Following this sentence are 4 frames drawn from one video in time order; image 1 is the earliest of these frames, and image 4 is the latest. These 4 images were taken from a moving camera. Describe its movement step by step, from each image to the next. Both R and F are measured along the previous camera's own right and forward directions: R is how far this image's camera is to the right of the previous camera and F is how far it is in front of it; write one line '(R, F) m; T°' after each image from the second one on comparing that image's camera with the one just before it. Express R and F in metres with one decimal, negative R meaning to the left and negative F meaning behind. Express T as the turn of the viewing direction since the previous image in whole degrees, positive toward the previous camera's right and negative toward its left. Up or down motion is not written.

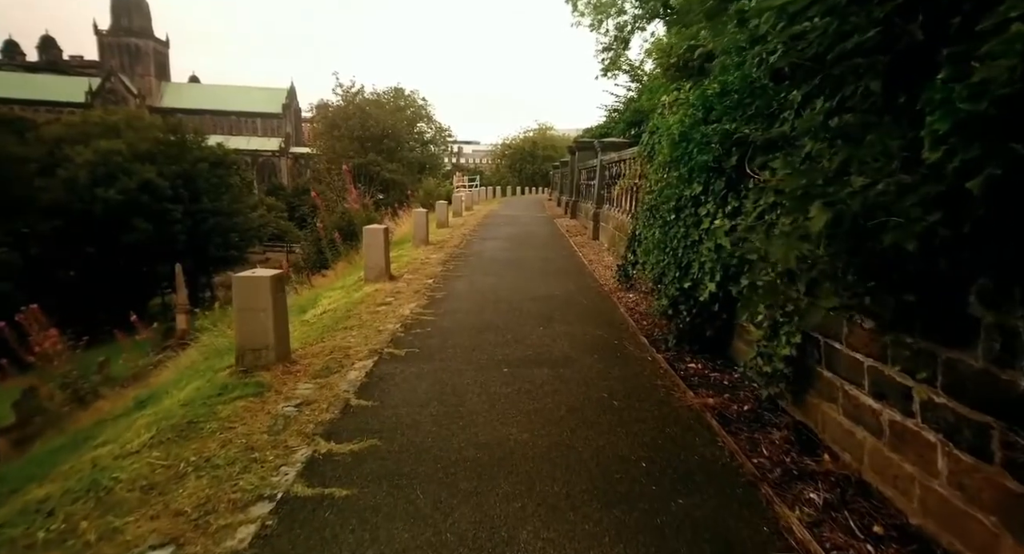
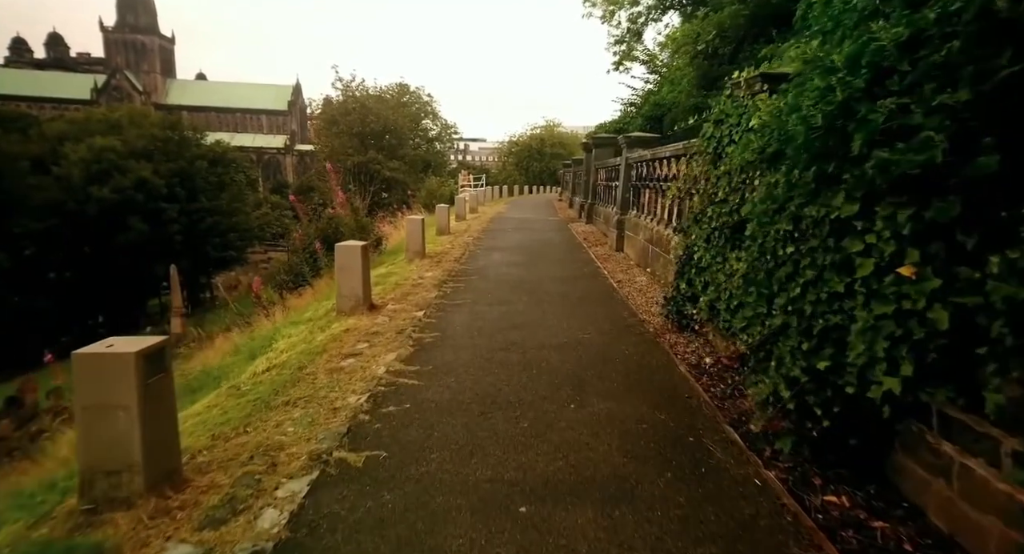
(-0.1, +1.7) m; -1°
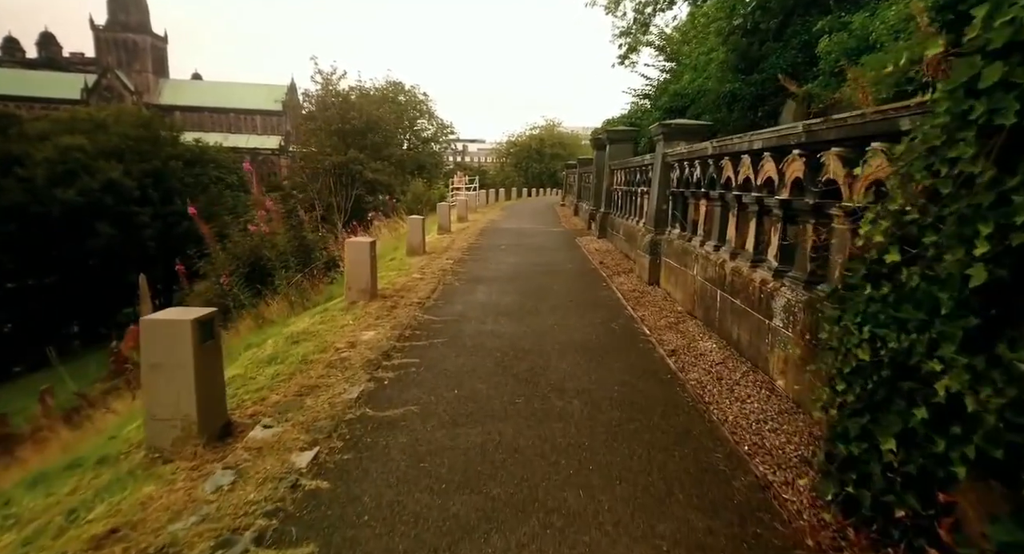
(+0.1, +3.1) m; 0°
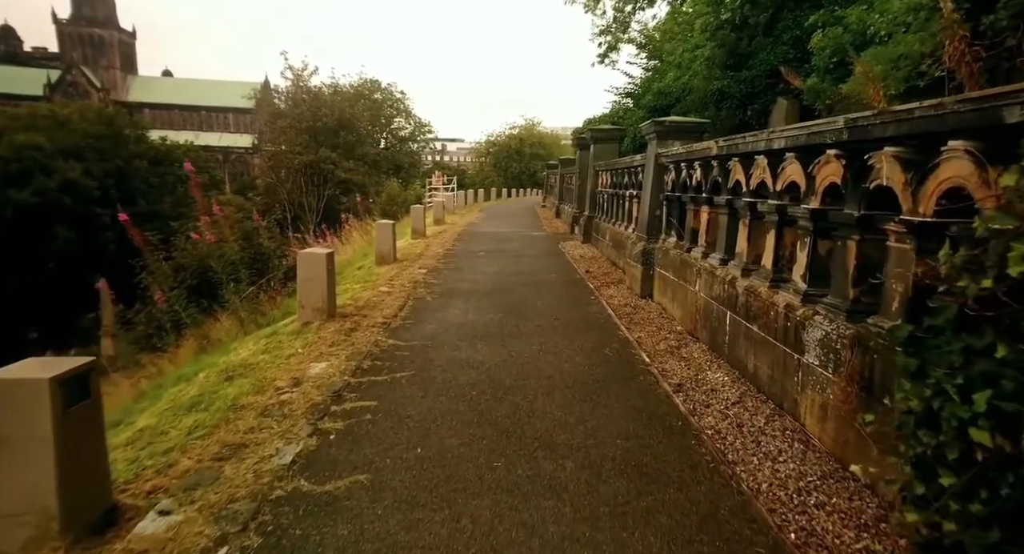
(0.0, +0.8) m; +2°
